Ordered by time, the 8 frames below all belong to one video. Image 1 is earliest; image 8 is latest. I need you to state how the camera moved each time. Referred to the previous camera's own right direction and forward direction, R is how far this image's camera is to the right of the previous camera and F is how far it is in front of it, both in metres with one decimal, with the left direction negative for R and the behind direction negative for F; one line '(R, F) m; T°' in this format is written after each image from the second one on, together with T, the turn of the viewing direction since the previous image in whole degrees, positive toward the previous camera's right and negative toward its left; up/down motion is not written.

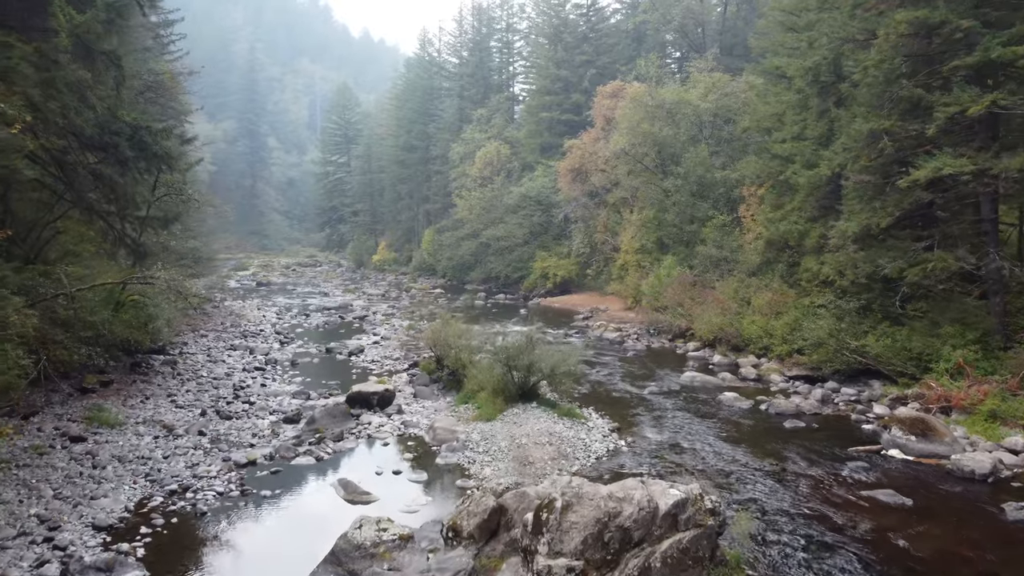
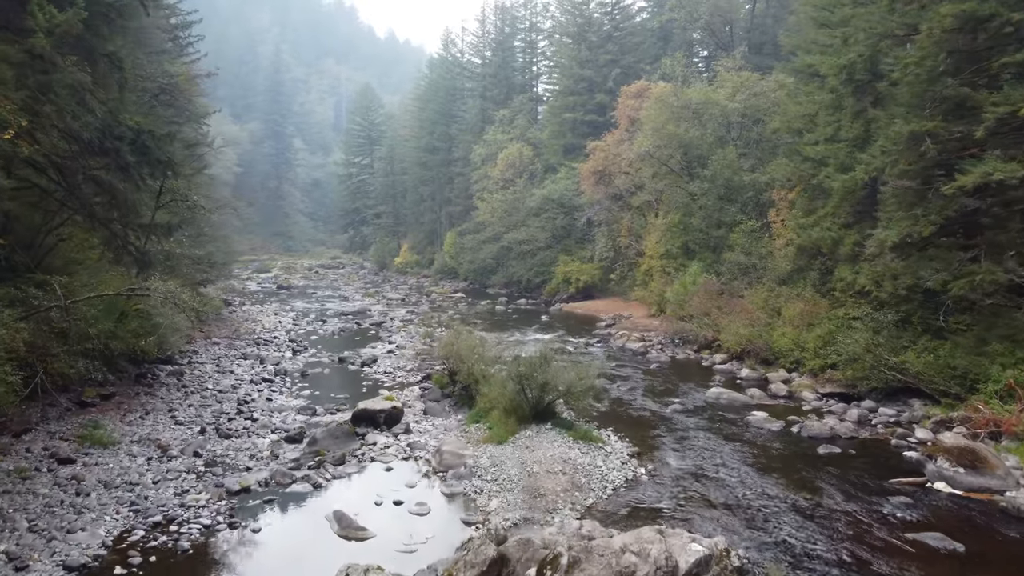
(+0.2, +0.7) m; -2°
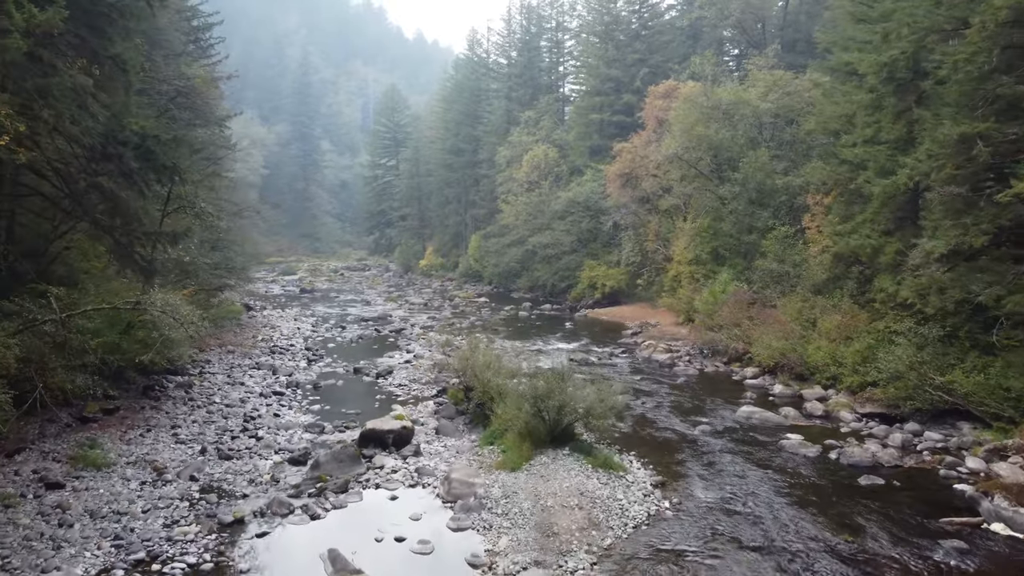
(+0.2, +0.7) m; -2°
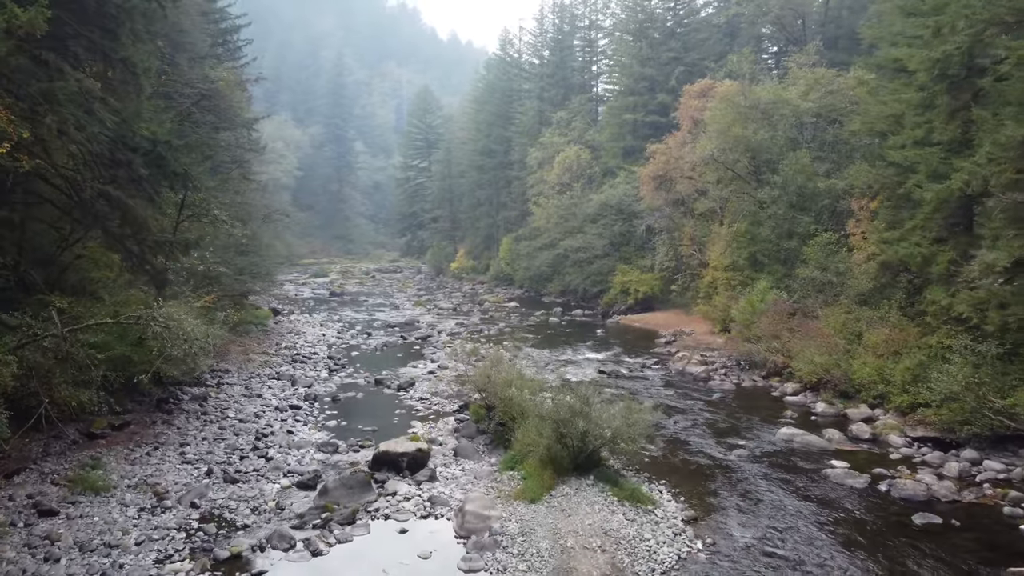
(+0.2, +0.7) m; -2°
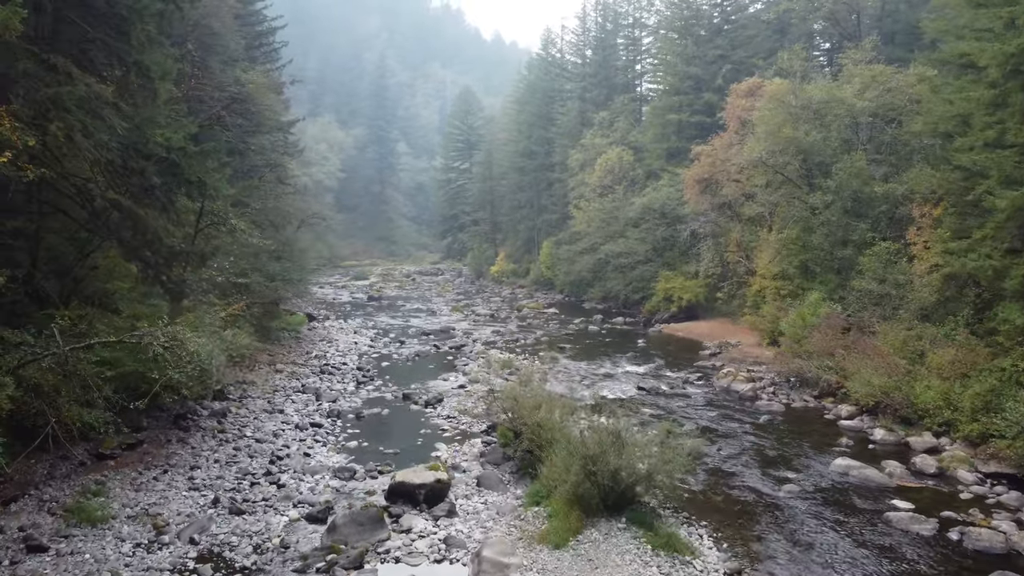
(+0.2, +0.8) m; -3°
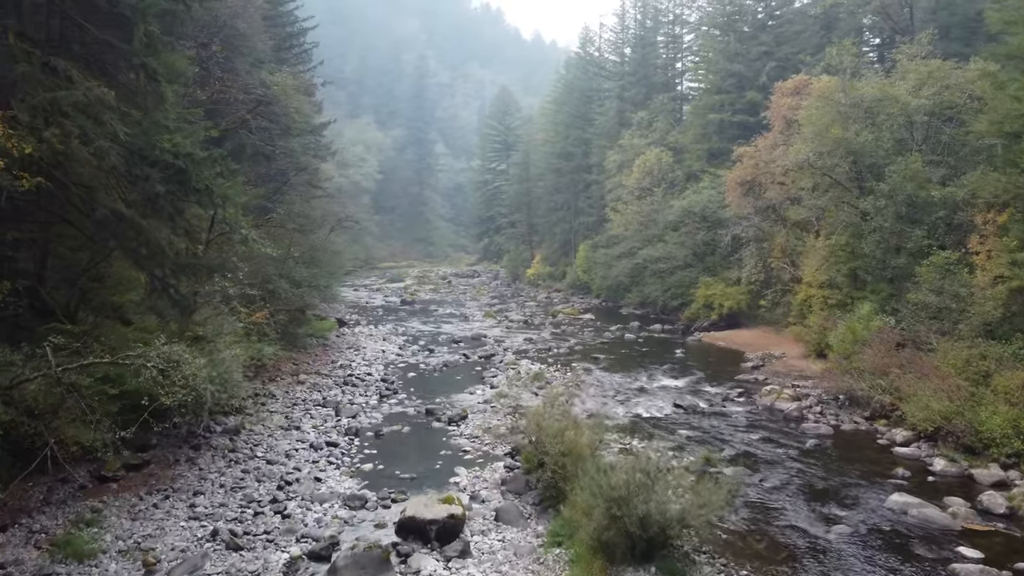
(+0.2, +0.8) m; -3°
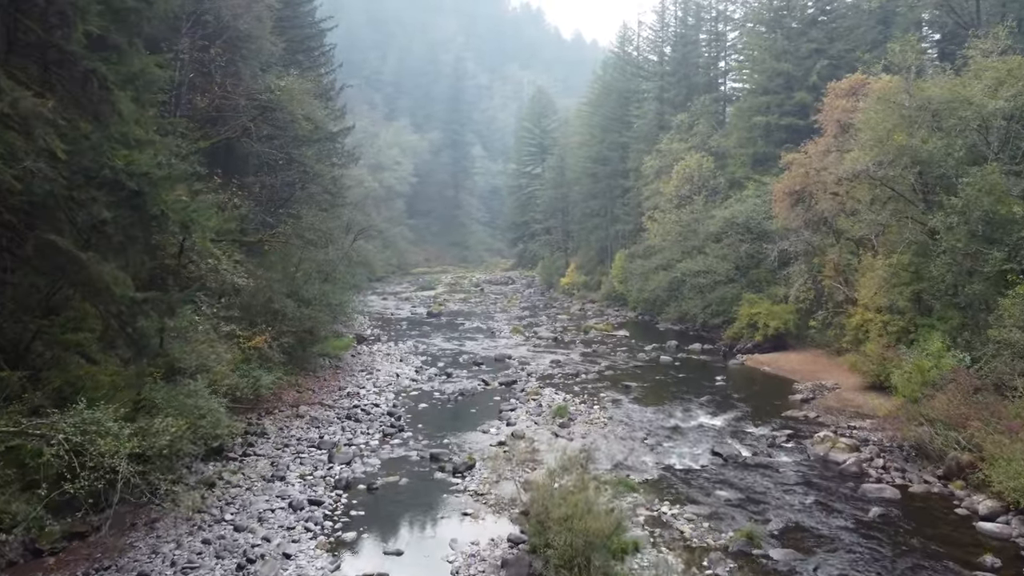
(+0.4, +1.8) m; -3°
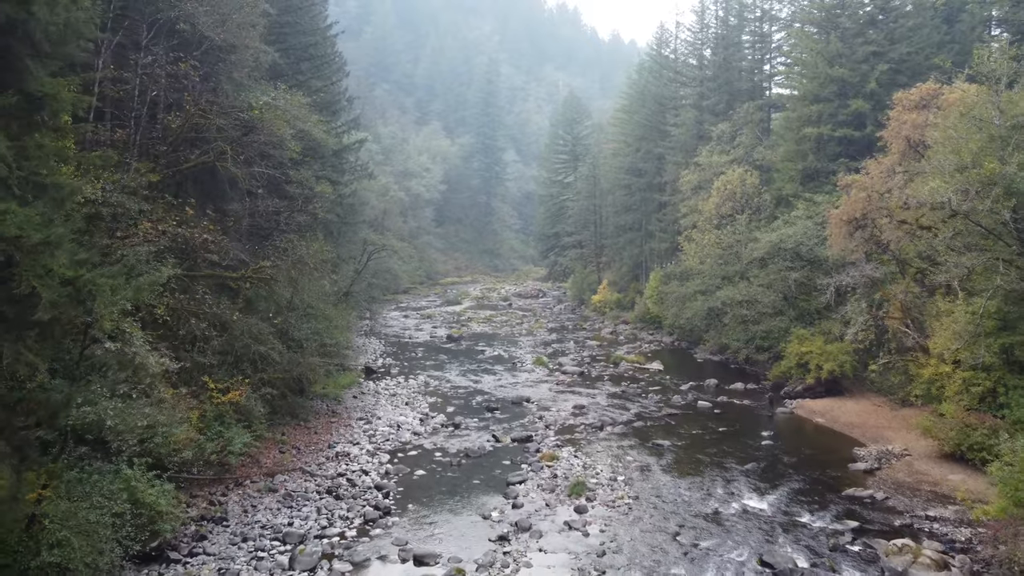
(+0.5, +2.5) m; -3°
